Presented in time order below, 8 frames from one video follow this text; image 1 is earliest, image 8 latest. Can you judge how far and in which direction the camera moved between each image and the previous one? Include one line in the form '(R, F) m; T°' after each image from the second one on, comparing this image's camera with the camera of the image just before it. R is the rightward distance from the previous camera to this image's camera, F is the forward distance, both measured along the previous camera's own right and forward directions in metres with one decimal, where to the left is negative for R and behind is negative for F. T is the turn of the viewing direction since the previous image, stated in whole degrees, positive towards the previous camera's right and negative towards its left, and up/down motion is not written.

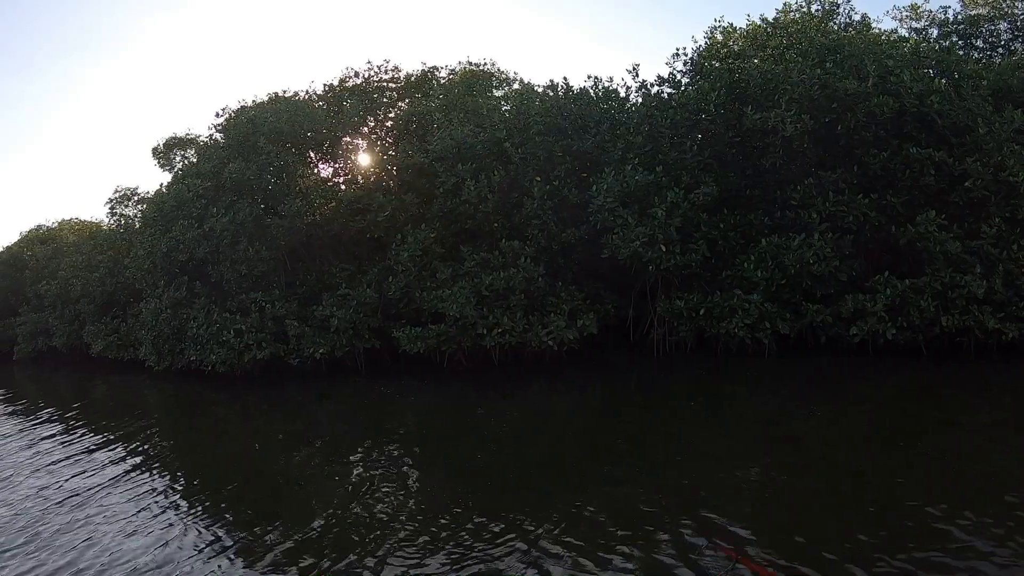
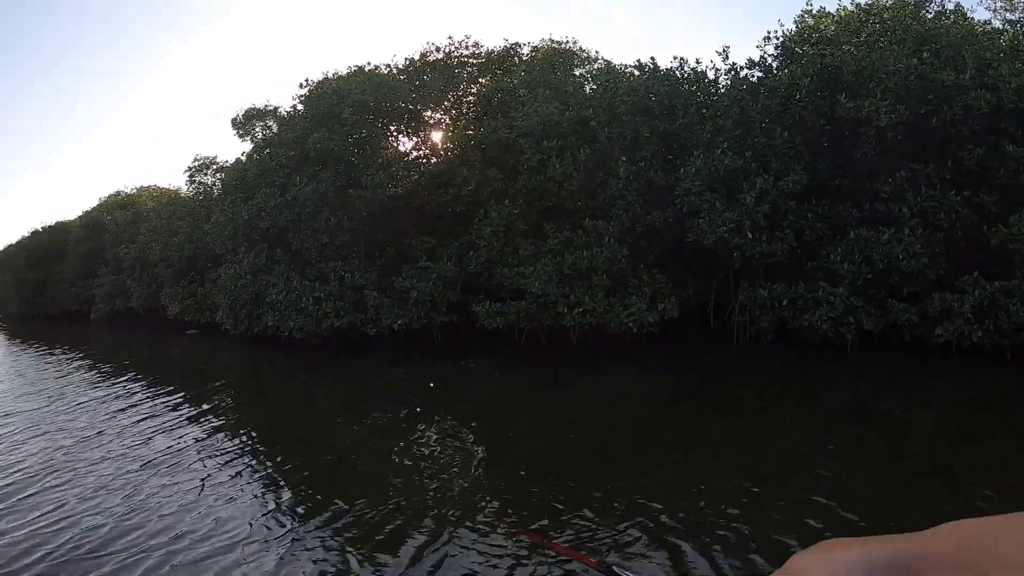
(-1.1, +0.2) m; -3°
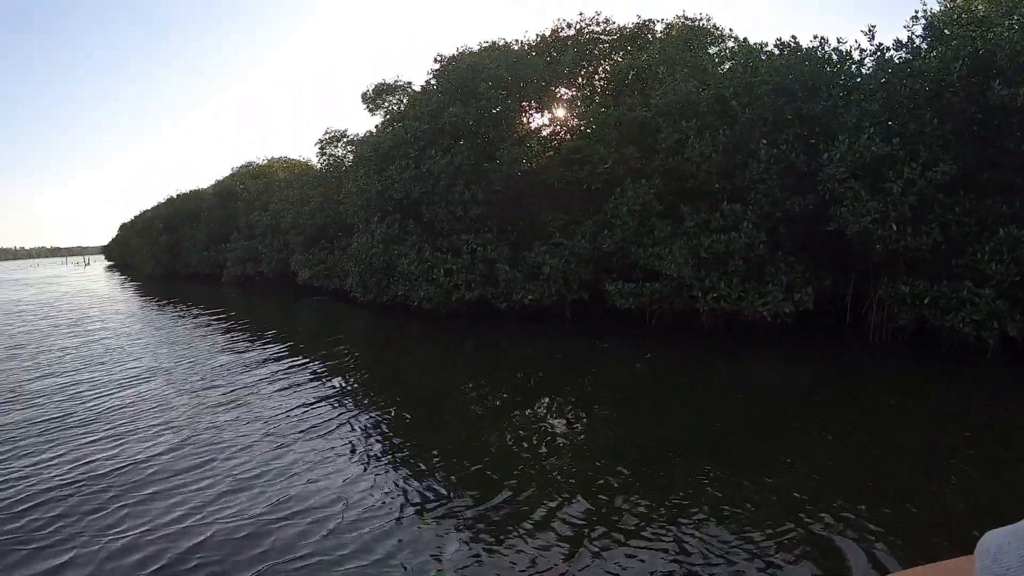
(-1.6, -0.3) m; -6°
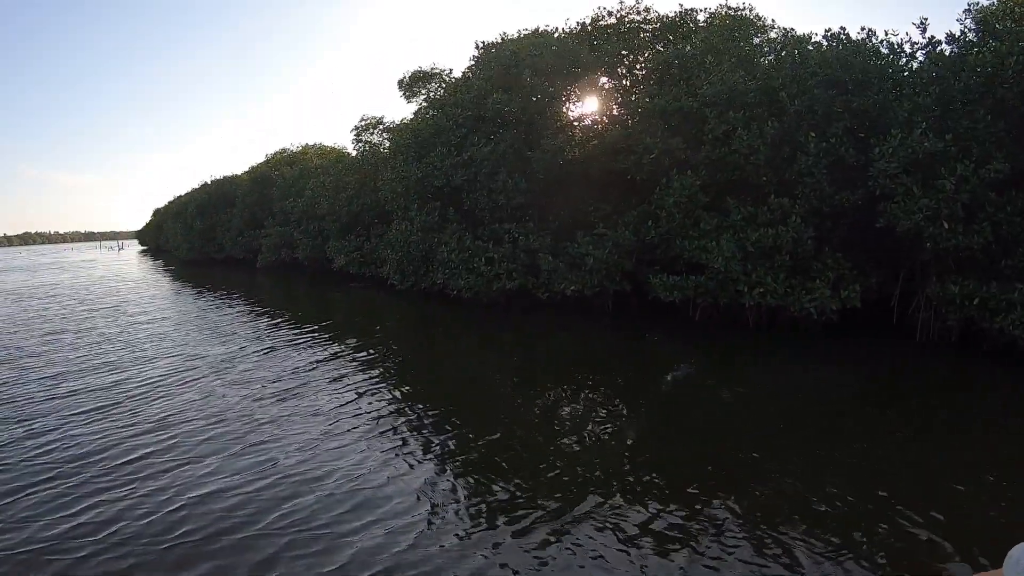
(-0.7, 0.0) m; -1°
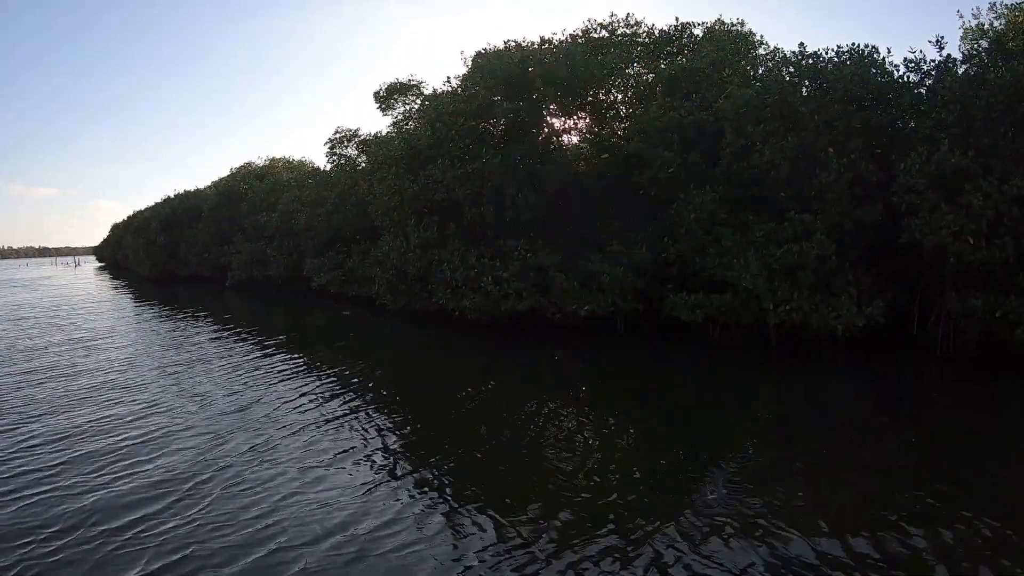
(-1.3, +1.1) m; +4°
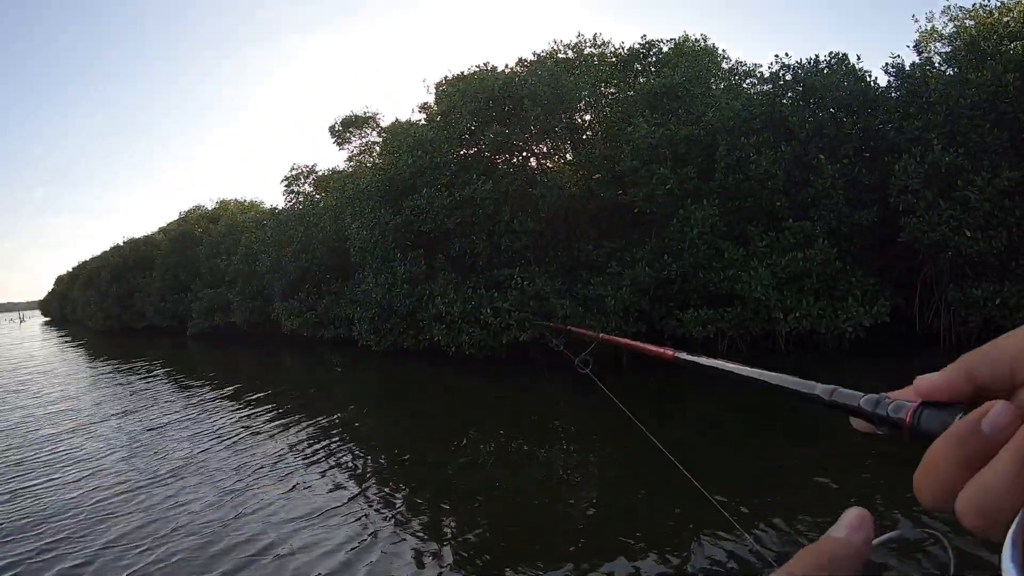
(-1.1, +0.8) m; +5°
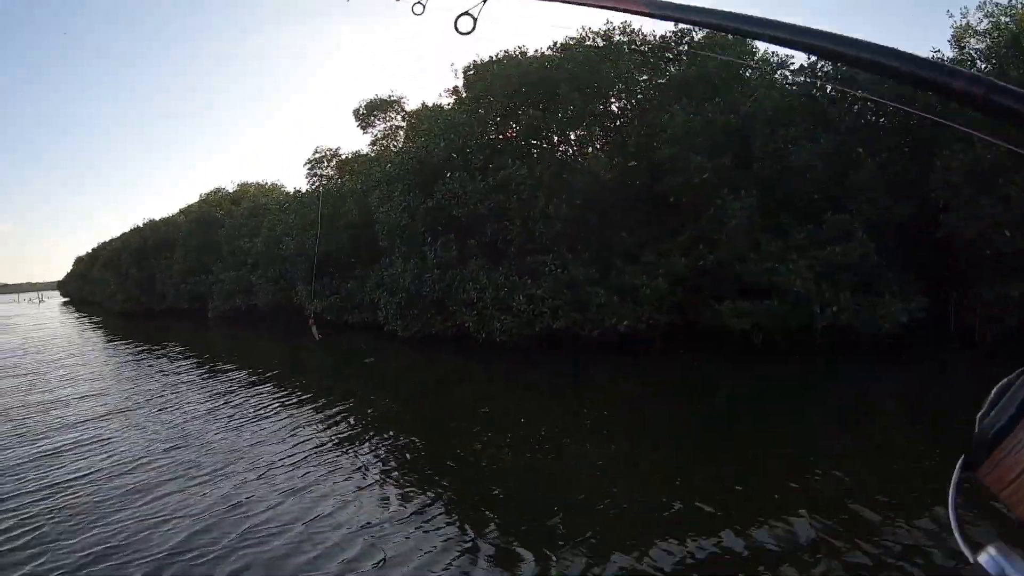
(-0.6, +0.1) m; -1°
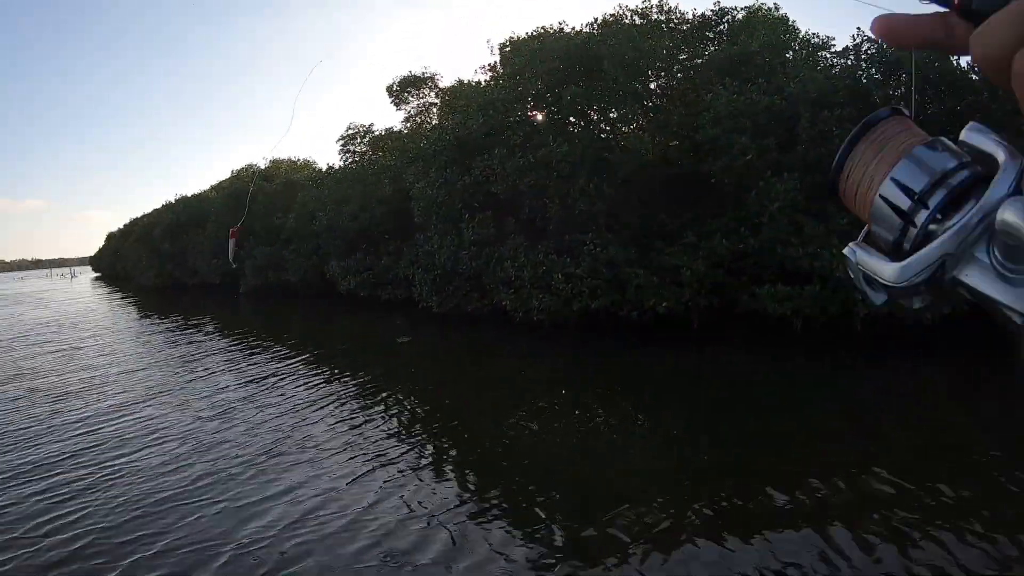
(-0.5, 0.0) m; -2°
